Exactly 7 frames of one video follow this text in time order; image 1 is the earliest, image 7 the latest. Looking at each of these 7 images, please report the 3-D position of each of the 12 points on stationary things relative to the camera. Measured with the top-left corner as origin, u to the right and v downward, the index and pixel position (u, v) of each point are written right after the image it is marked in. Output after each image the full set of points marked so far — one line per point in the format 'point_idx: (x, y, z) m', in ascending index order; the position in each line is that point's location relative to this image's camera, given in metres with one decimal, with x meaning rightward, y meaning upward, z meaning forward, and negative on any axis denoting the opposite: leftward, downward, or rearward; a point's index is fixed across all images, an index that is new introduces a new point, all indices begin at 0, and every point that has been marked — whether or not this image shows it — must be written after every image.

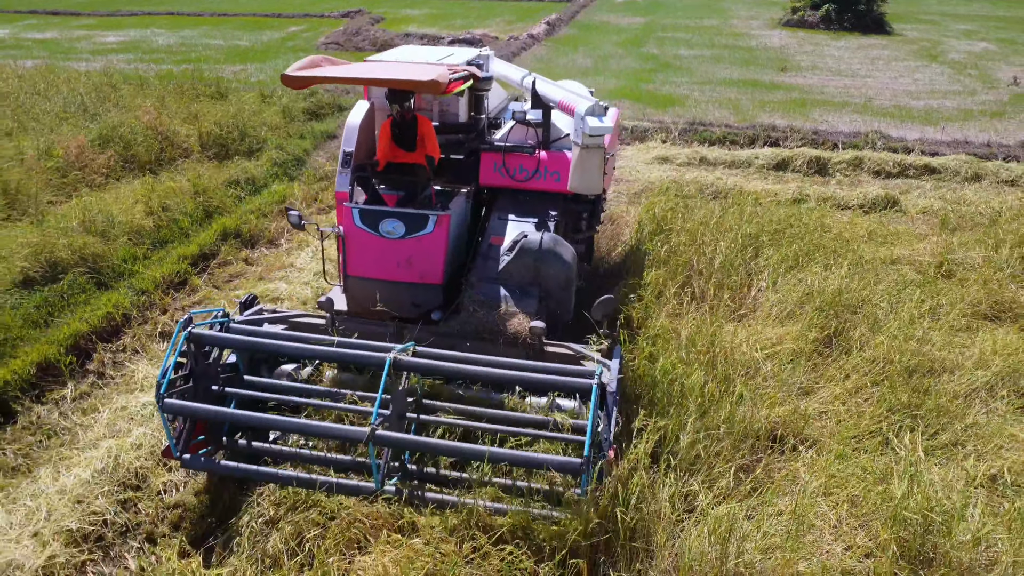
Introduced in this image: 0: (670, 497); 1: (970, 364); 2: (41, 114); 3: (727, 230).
0: (+0.7, -0.8, +3.2) m
1: (+2.8, -0.4, +4.2) m
2: (-6.0, +2.3, +8.9) m
3: (+1.8, +0.5, +5.7) m
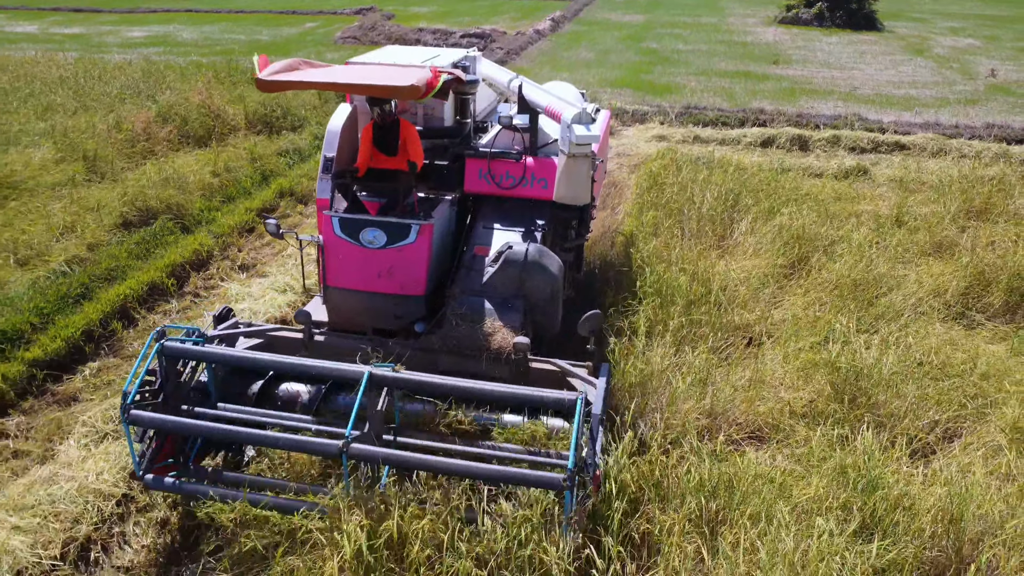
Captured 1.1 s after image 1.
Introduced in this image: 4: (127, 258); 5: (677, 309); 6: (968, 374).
0: (+0.9, -0.3, +4.2) m
1: (+3.0, +0.1, +5.2) m
2: (-5.8, +2.8, +9.8) m
3: (+2.0, +1.0, +6.7) m
4: (-3.2, +0.2, +5.6) m
5: (+1.1, -0.1, +4.6) m
6: (+2.8, -0.5, +4.0) m
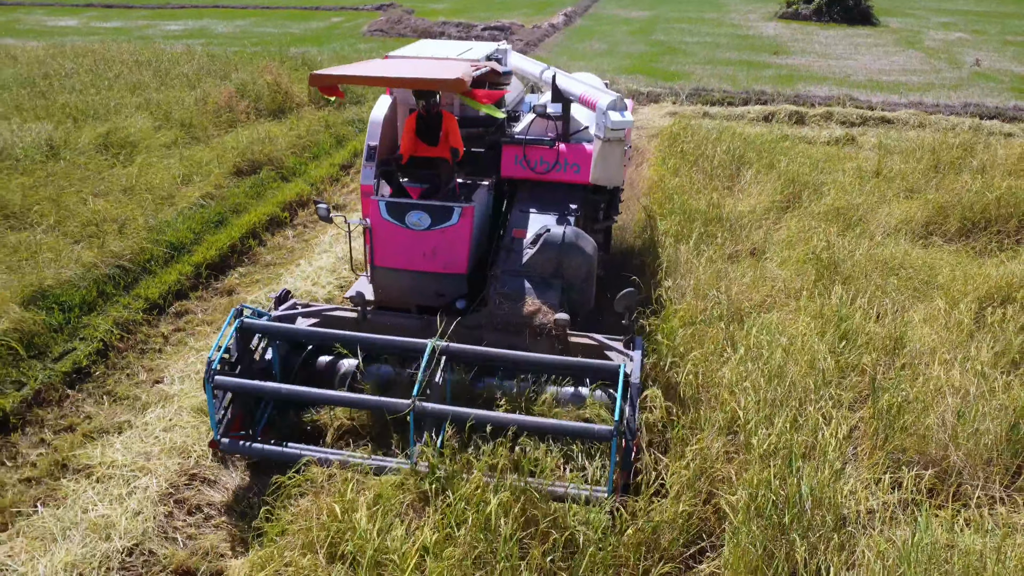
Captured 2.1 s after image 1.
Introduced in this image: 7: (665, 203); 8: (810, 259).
0: (+1.4, +0.3, +5.4) m
1: (+3.5, +0.7, +6.4) m
2: (-5.4, +3.5, +11.1) m
3: (+2.4, +1.6, +7.9) m
4: (-2.7, +0.9, +6.8) m
5: (+1.6, +0.5, +5.8) m
6: (+3.2, +0.2, +5.3) m
7: (+1.4, +0.8, +6.4) m
8: (+2.3, +0.3, +5.3) m
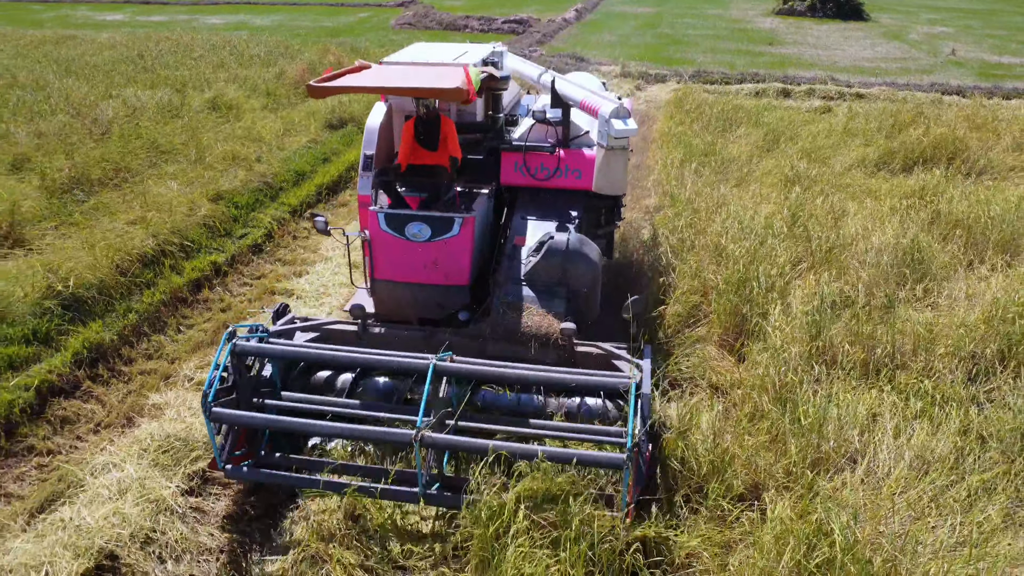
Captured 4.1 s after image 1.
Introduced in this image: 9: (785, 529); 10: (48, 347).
0: (+1.9, +1.3, +7.2) m
1: (+3.9, +1.6, +8.2) m
2: (-4.9, +4.4, +12.9) m
3: (+2.9, +2.6, +9.7) m
4: (-2.2, +1.8, +8.6) m
5: (+2.0, +1.5, +7.6) m
6: (+3.7, +1.1, +7.1) m
7: (+1.9, +1.7, +8.2) m
8: (+2.8, +1.2, +7.1) m
9: (+1.1, -1.0, +2.9) m
10: (-3.1, -0.4, +4.6) m
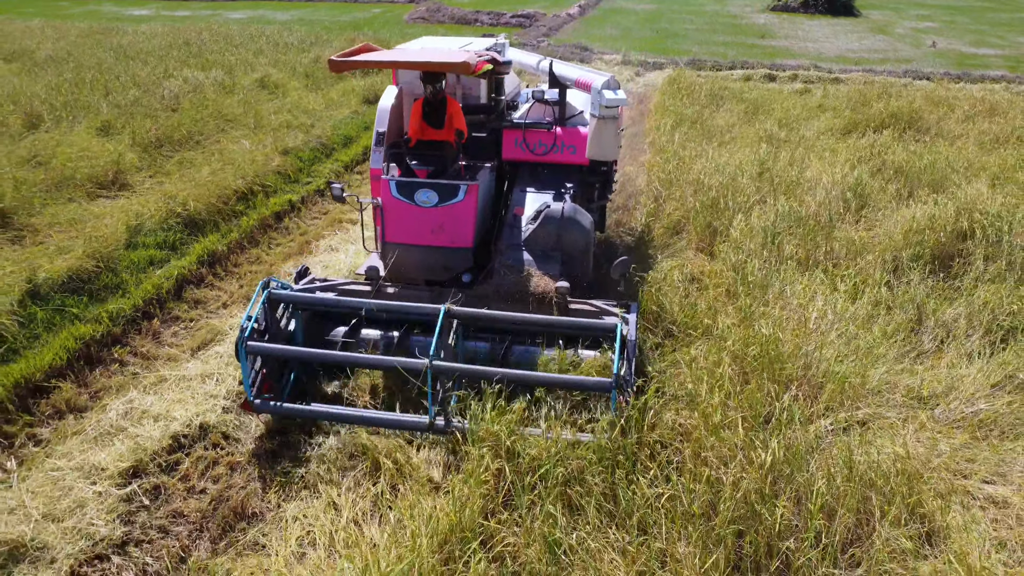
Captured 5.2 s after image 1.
0: (+2.1, +2.0, +8.5) m
1: (+4.2, +2.3, +9.5) m
2: (-4.6, +5.1, +14.2) m
3: (+3.1, +3.2, +11.0) m
4: (-2.0, +2.5, +10.0) m
5: (+2.3, +2.2, +8.9) m
6: (+3.9, +1.8, +8.4) m
7: (+2.1, +2.4, +9.5) m
8: (+3.0, +1.9, +8.4) m
9: (+1.3, -0.3, +4.2) m
10: (-2.9, +0.3, +5.9) m
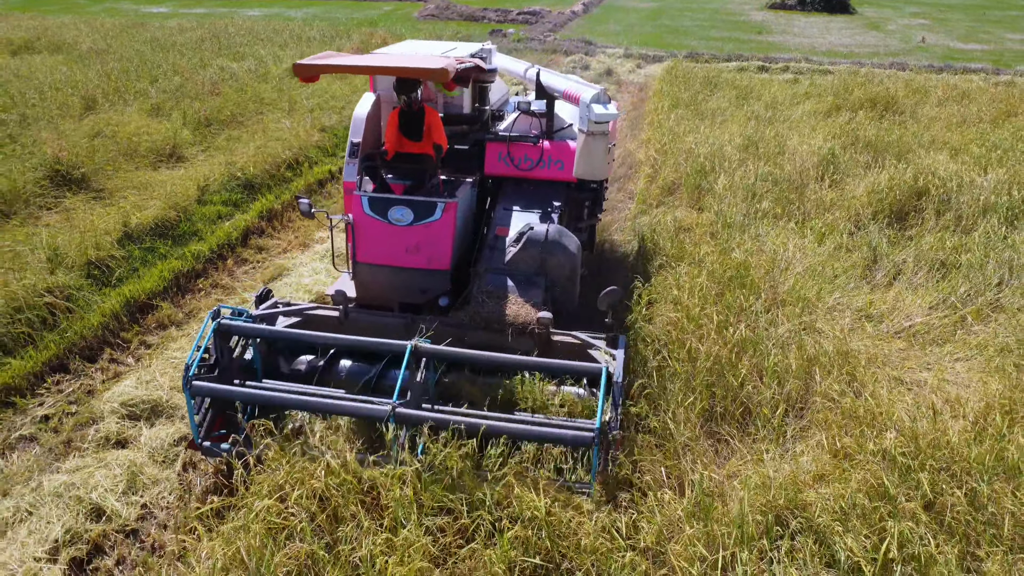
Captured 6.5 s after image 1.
0: (+2.3, +2.4, +9.5) m
1: (+4.3, +2.8, +10.4) m
2: (-4.4, +5.6, +15.2) m
3: (+3.3, +3.7, +11.9) m
4: (-1.8, +3.0, +10.9) m
5: (+2.4, +2.6, +9.8) m
6: (+4.1, +2.3, +9.3) m
7: (+2.3, +2.9, +10.4) m
8: (+3.2, +2.4, +9.3) m
9: (+1.5, +0.2, +5.1) m
10: (-2.8, +0.8, +6.8) m
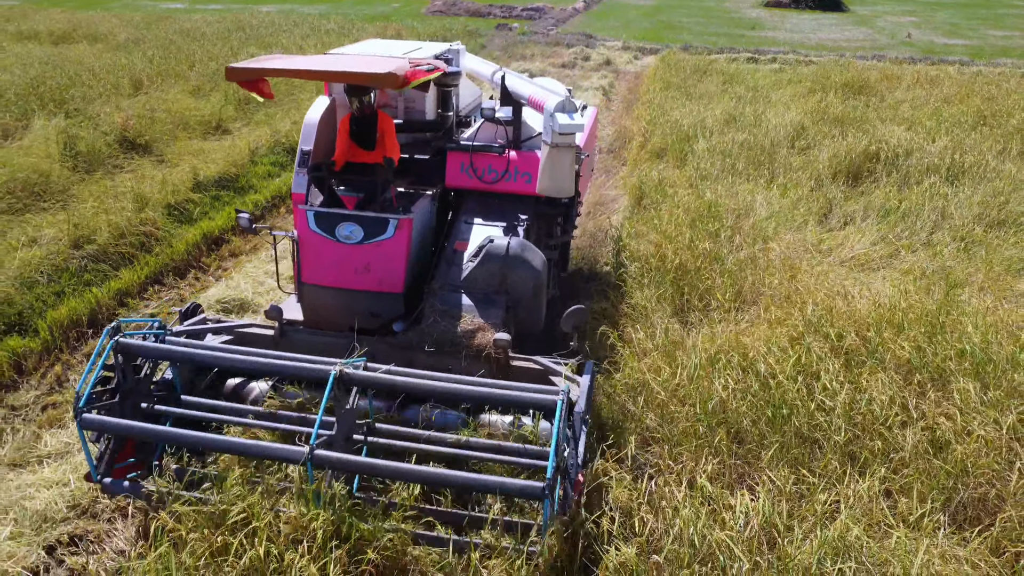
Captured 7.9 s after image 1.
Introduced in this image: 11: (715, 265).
0: (+2.4, +3.0, +10.5) m
1: (+4.5, +3.4, +11.5) m
2: (-4.3, +6.2, +16.3) m
3: (+3.5, +4.3, +13.0) m
4: (-1.7, +3.6, +12.0) m
5: (+2.5, +3.2, +10.9) m
6: (+4.2, +2.9, +10.4) m
7: (+2.4, +3.5, +11.5) m
8: (+3.3, +2.9, +10.4) m
9: (+1.6, +0.8, +6.2) m
10: (-2.7, +1.4, +7.9) m
11: (+1.5, +0.2, +5.1) m
